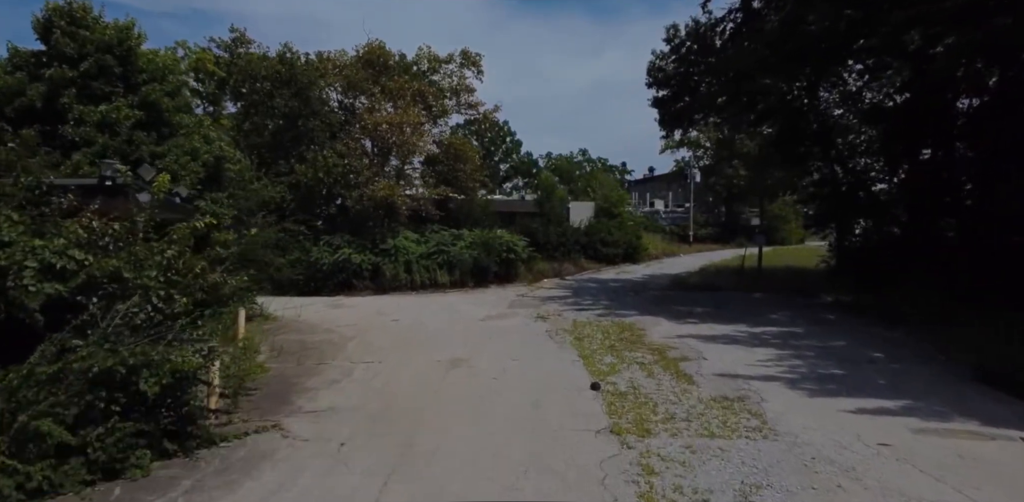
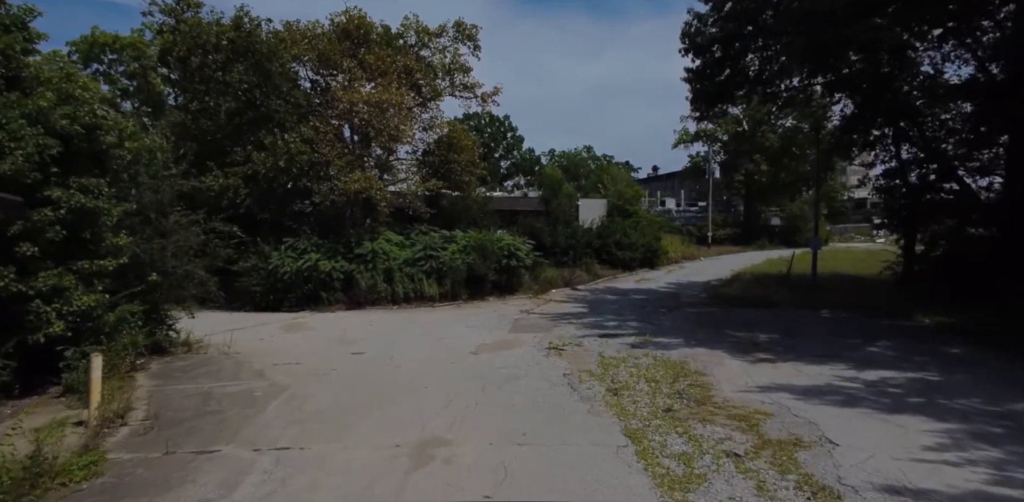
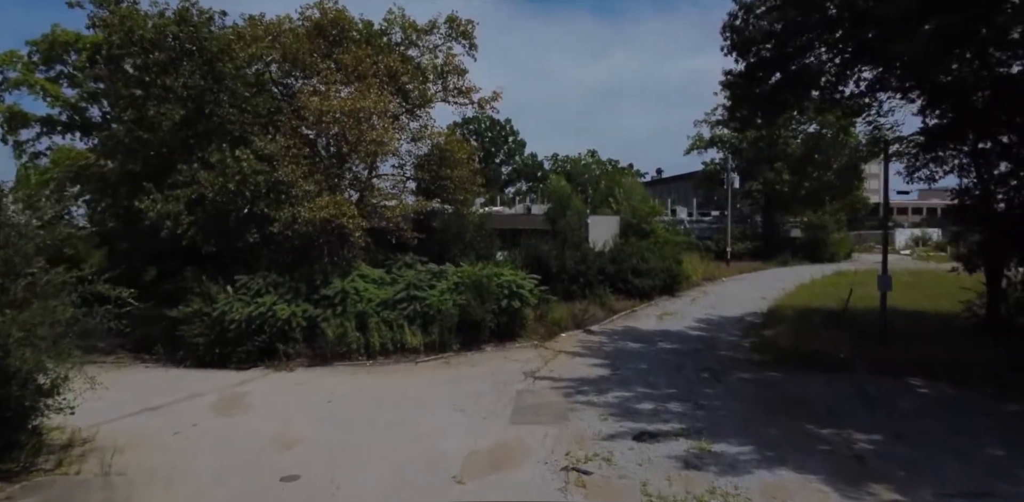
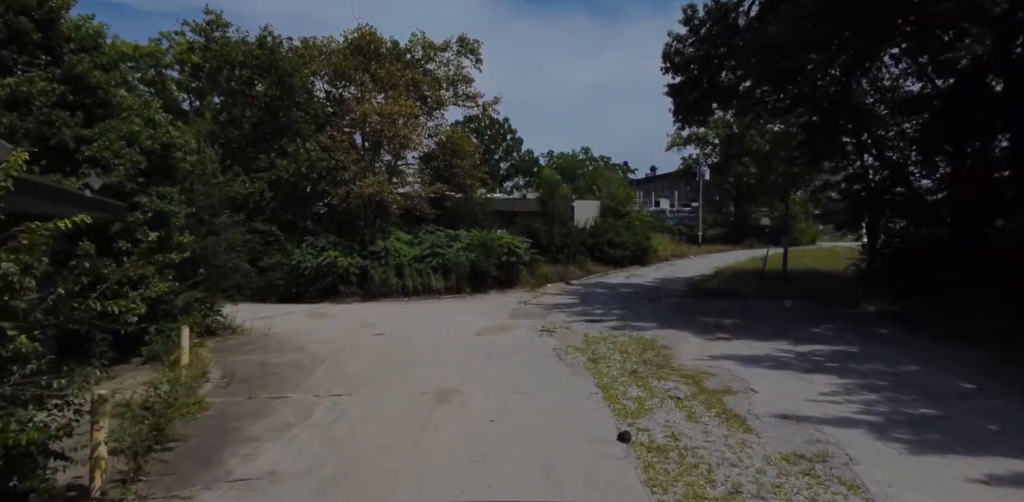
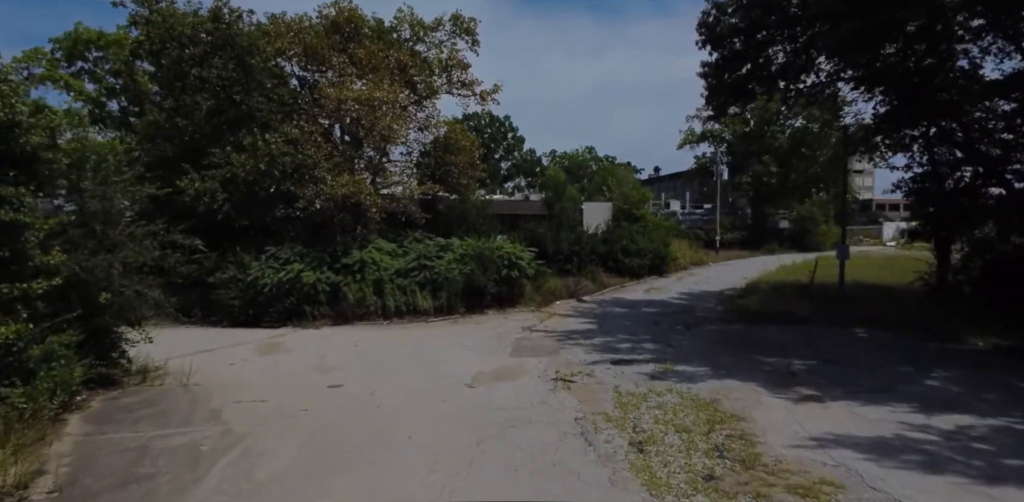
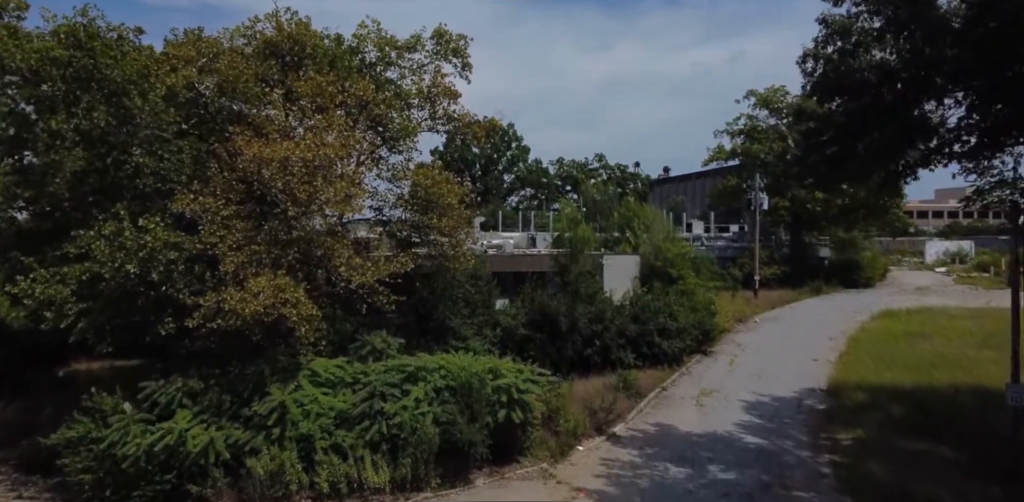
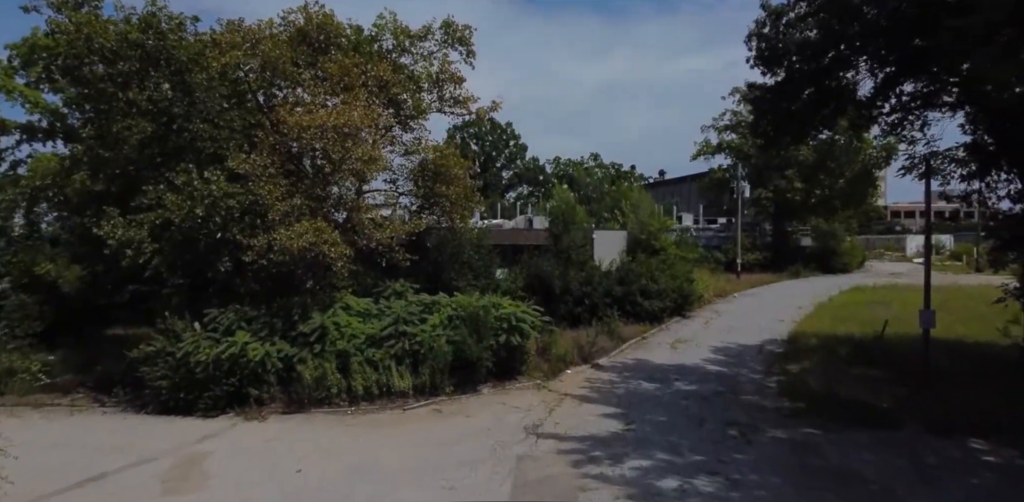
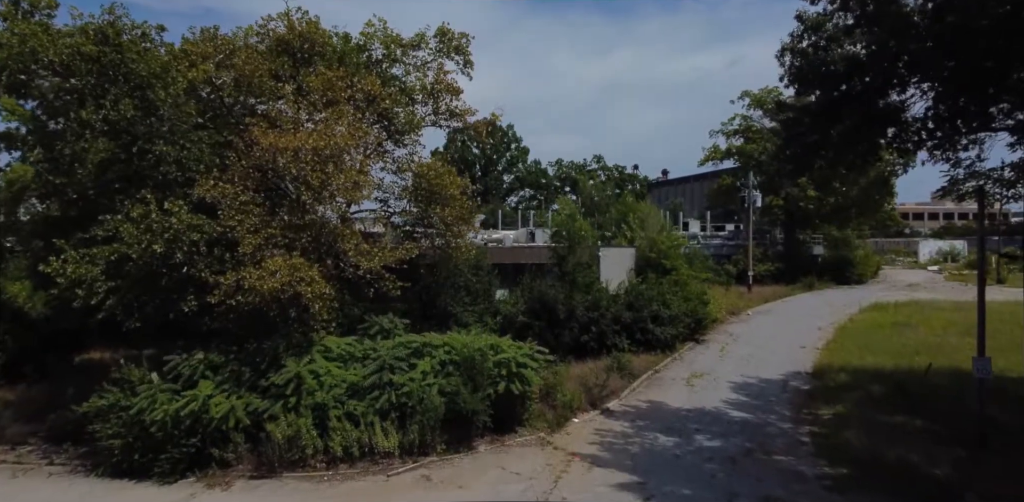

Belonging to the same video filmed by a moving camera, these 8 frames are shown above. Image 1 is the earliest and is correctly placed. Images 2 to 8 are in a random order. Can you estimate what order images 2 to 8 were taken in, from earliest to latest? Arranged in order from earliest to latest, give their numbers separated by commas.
4, 2, 5, 3, 7, 8, 6
